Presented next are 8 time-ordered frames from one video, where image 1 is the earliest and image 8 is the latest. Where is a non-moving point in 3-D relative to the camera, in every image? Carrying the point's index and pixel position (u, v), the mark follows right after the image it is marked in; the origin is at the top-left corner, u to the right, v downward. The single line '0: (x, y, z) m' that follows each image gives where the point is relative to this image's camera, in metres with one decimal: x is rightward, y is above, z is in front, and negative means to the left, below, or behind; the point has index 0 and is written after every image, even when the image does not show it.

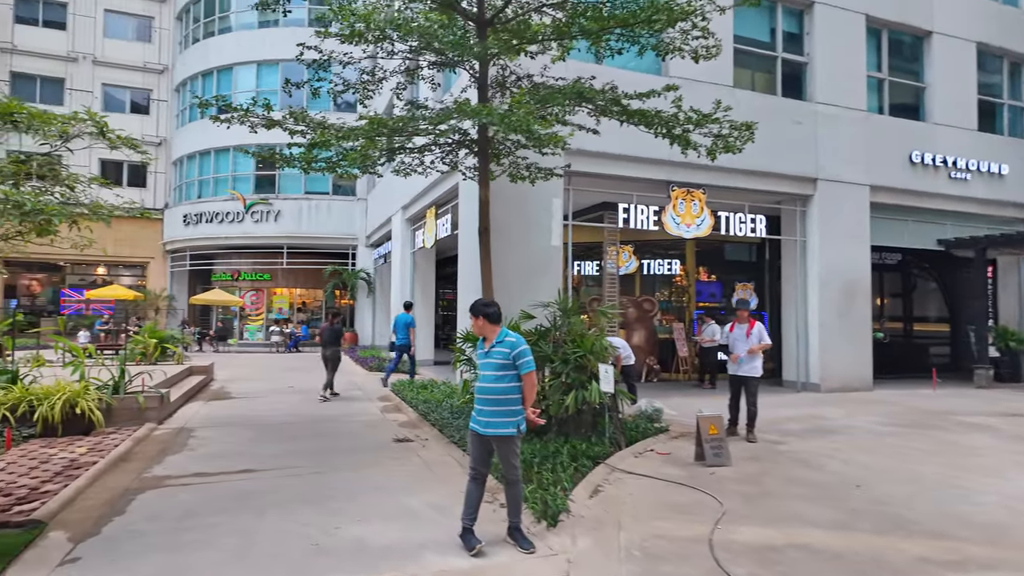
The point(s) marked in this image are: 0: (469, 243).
0: (-0.9, +0.9, +11.9) m
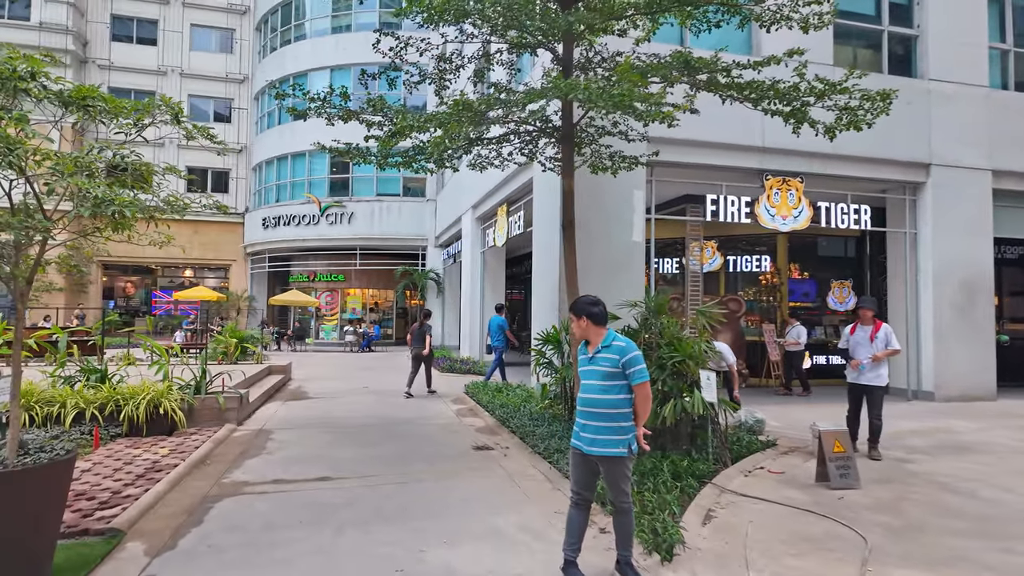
0: (+0.6, +0.9, +11.3) m
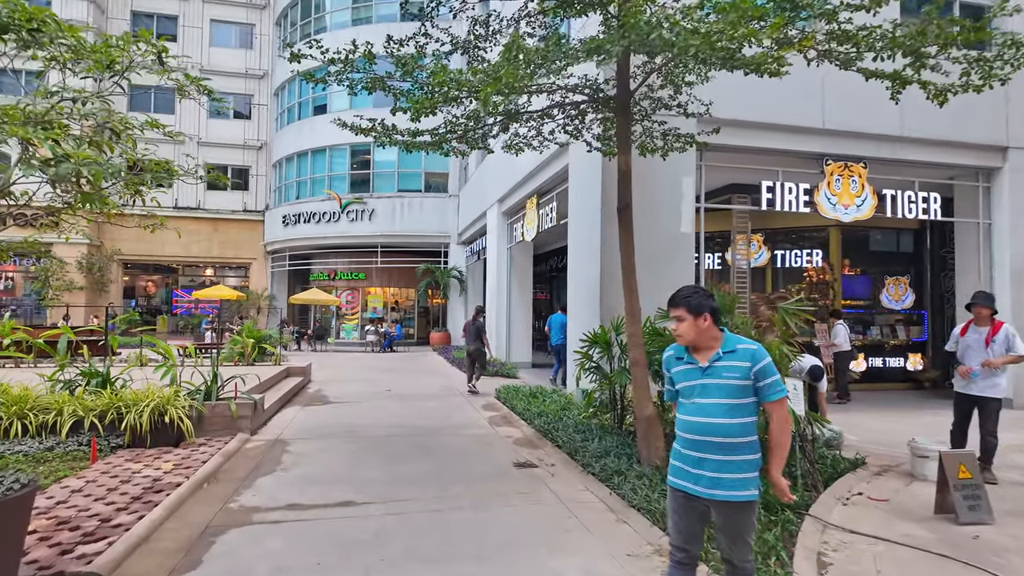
0: (+1.2, +1.0, +10.4) m
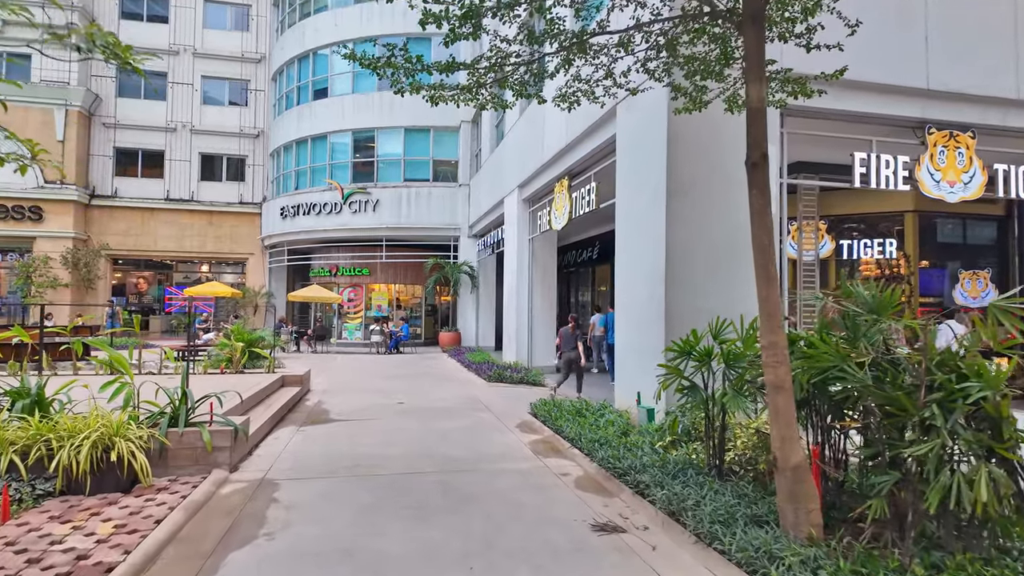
0: (+1.8, +1.1, +8.6) m
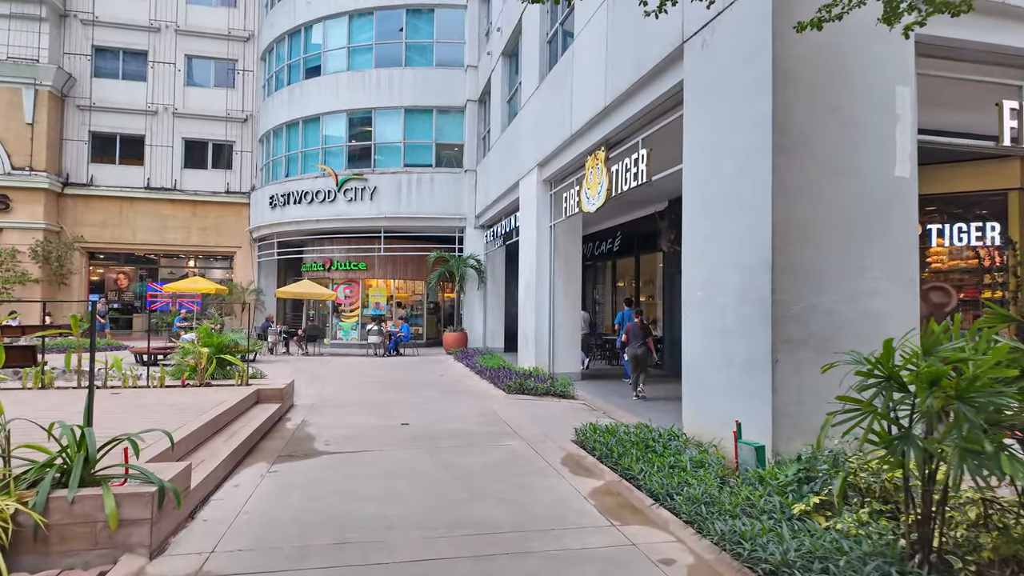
0: (+2.2, +1.2, +6.6) m
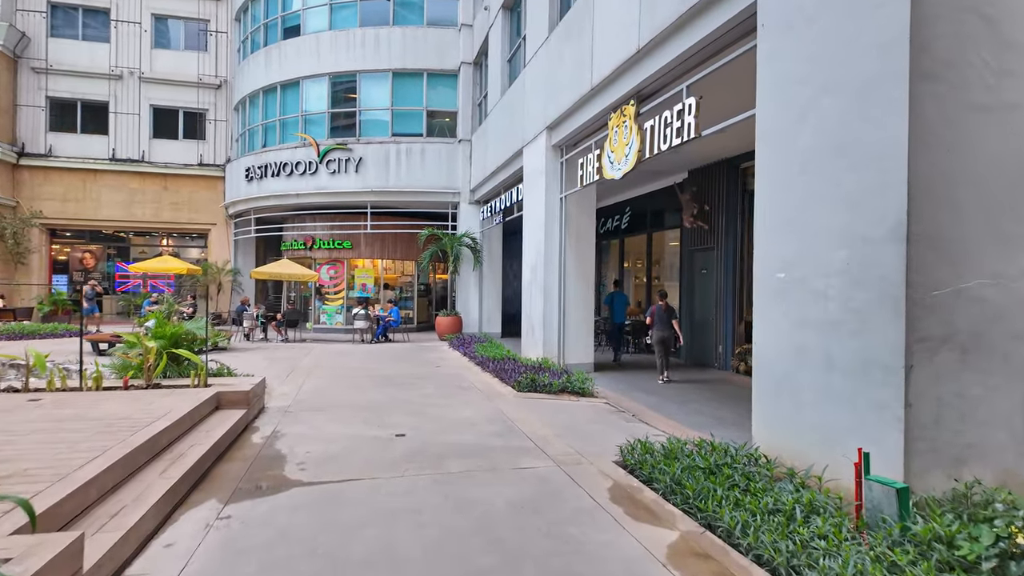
0: (+2.5, +1.3, +5.0) m
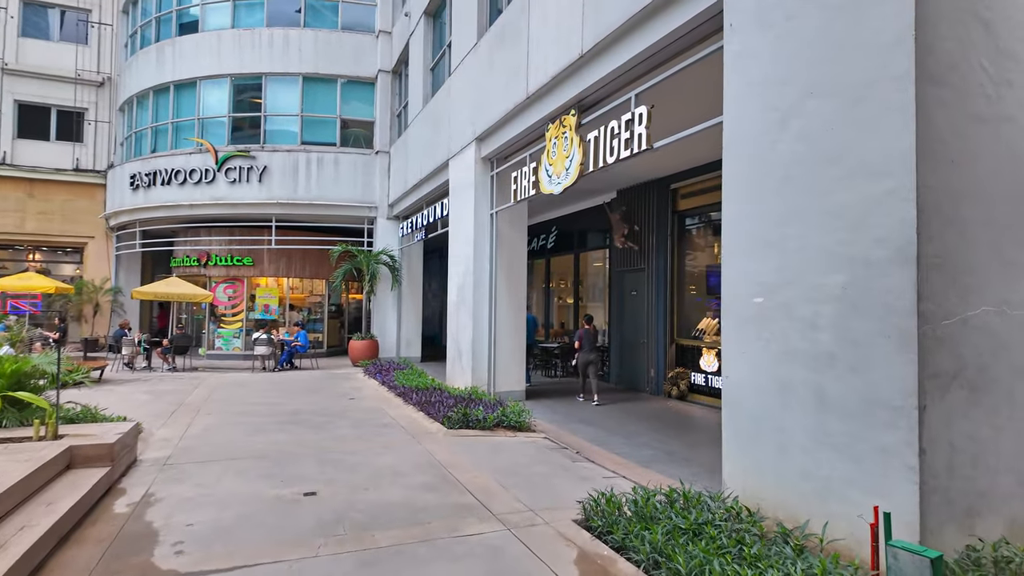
0: (+2.1, +1.1, +4.5) m
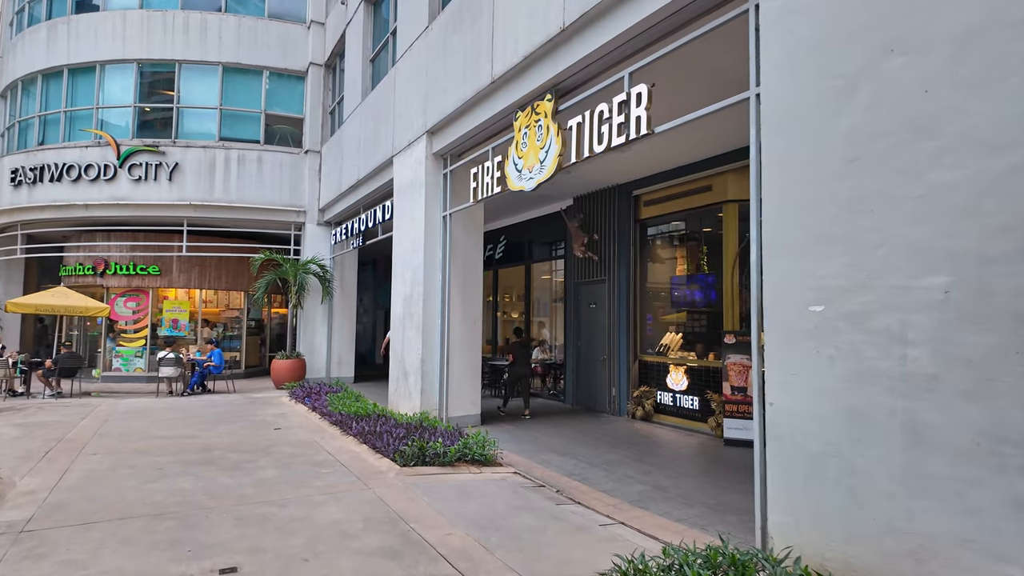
0: (+2.1, +1.1, +3.6) m
